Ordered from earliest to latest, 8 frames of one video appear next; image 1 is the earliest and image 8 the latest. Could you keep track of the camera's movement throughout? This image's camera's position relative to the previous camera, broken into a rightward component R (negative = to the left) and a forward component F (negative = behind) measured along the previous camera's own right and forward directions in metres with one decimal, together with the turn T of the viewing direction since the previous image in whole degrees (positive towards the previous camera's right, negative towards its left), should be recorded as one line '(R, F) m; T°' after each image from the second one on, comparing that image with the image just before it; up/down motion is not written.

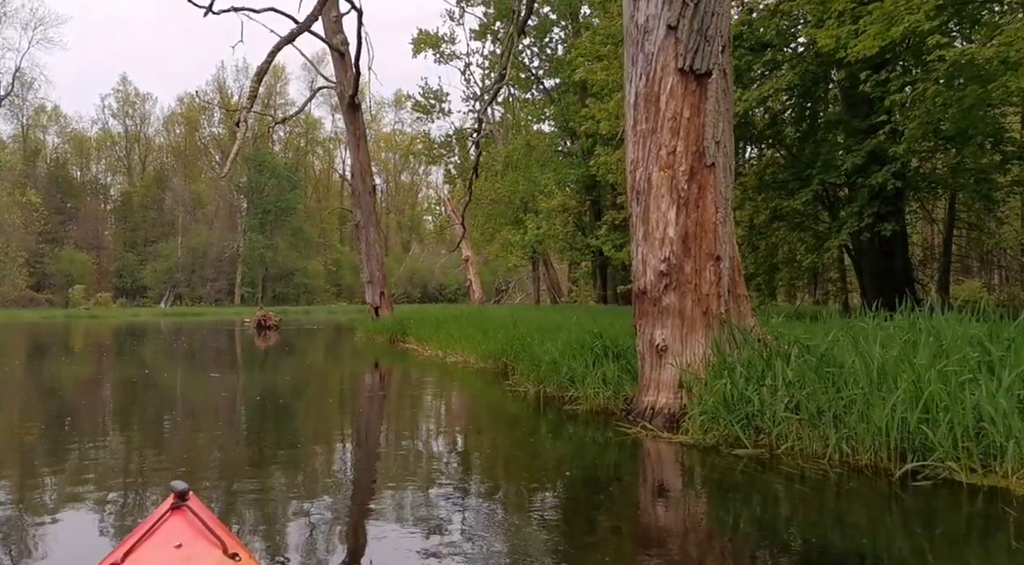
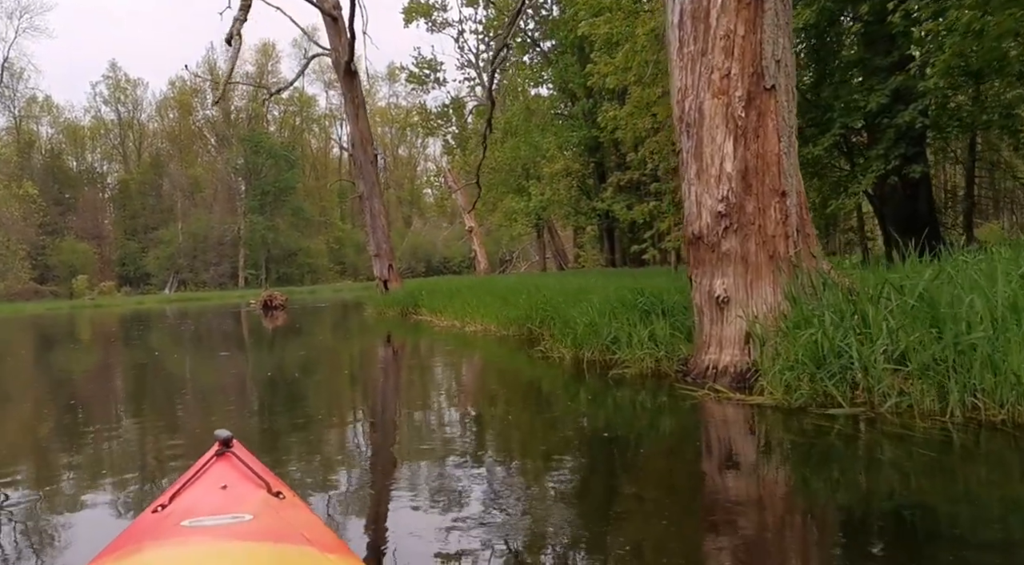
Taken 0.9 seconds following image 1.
(-0.1, +0.3) m; 0°
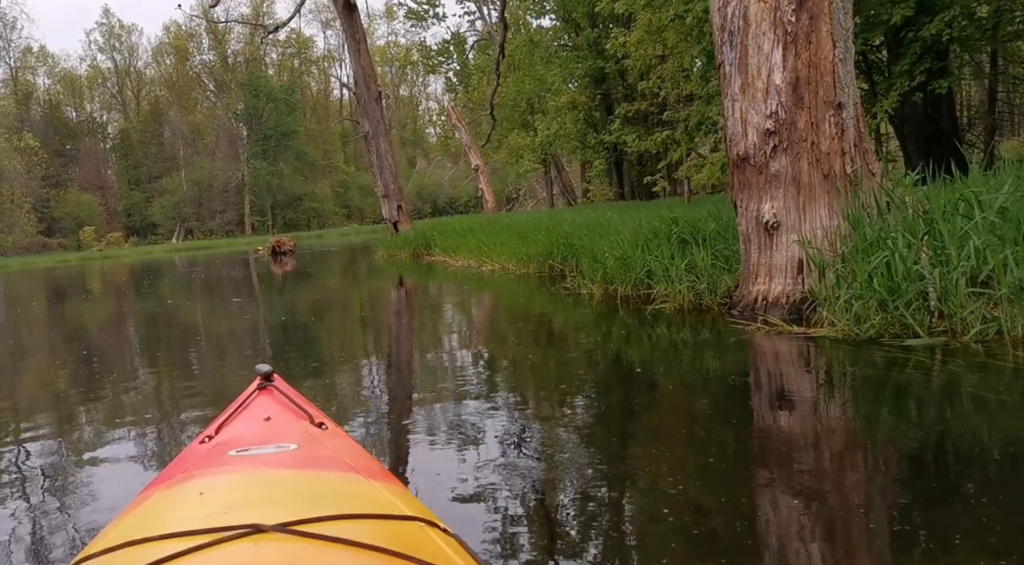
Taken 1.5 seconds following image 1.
(0.0, +0.2) m; 0°
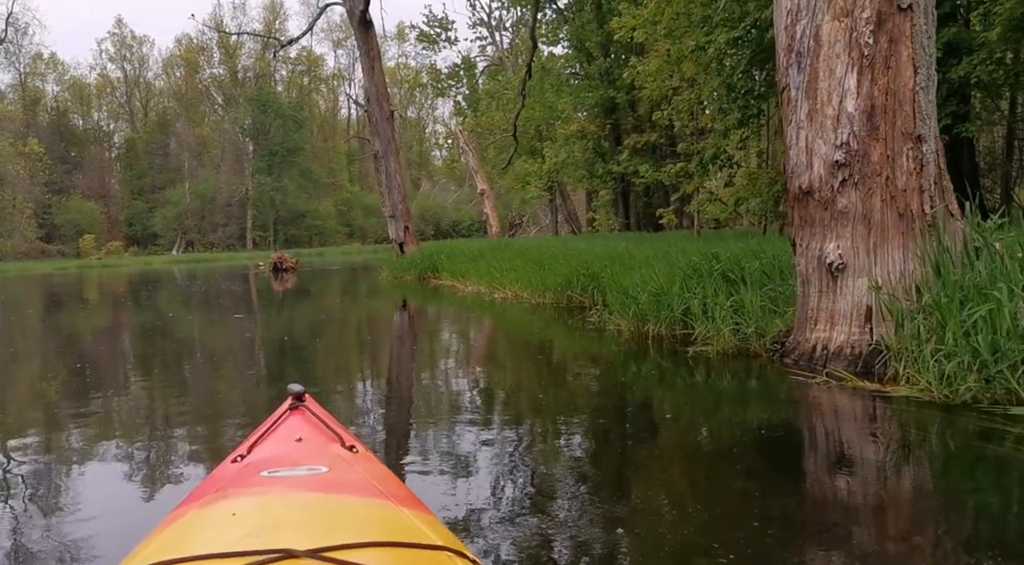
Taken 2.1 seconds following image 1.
(-0.1, +0.2) m; 0°
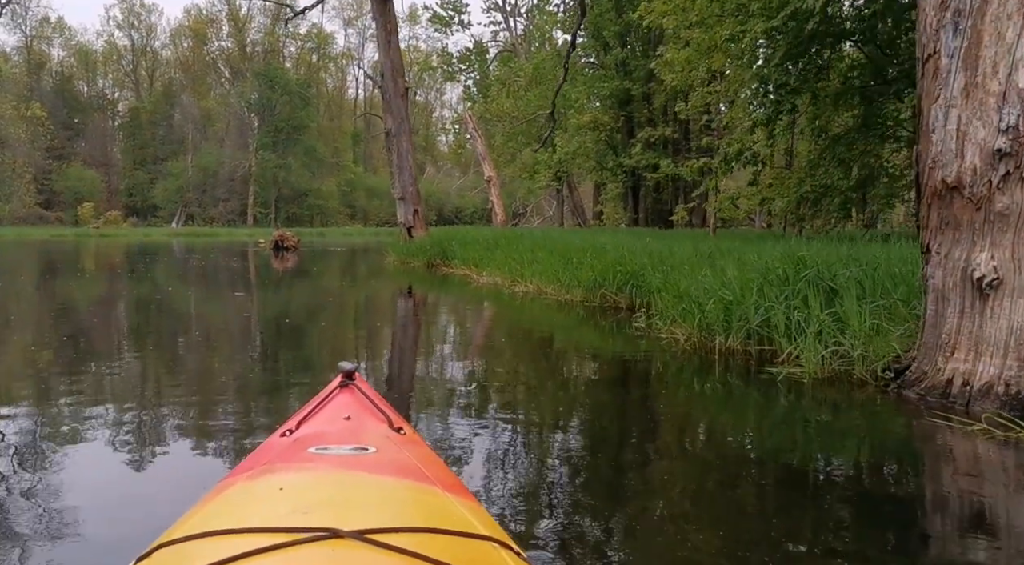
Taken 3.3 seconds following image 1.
(-0.1, +0.4) m; 0°
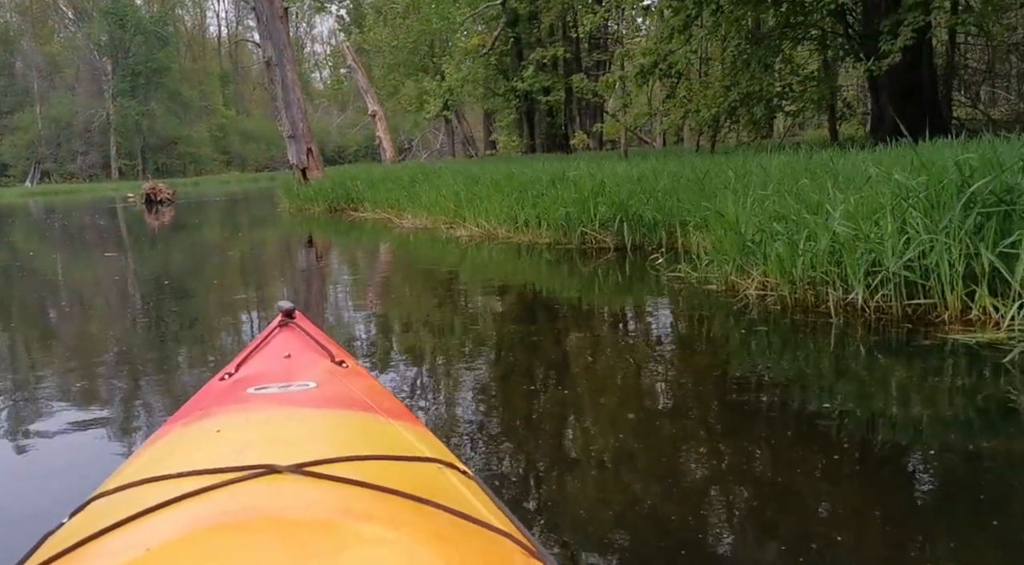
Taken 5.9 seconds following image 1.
(-0.2, +0.8) m; +6°
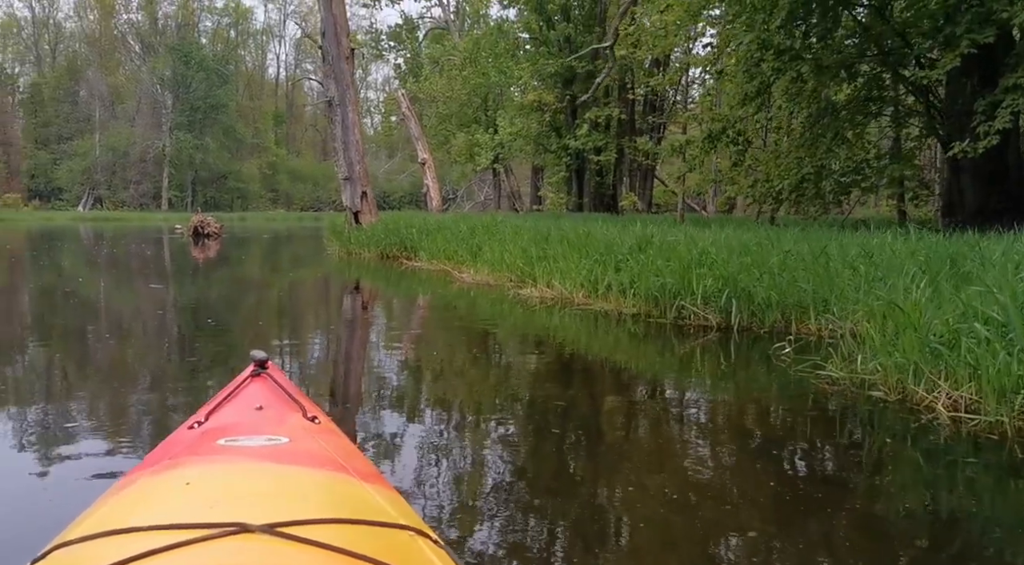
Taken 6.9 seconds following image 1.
(-0.1, +0.2) m; -2°
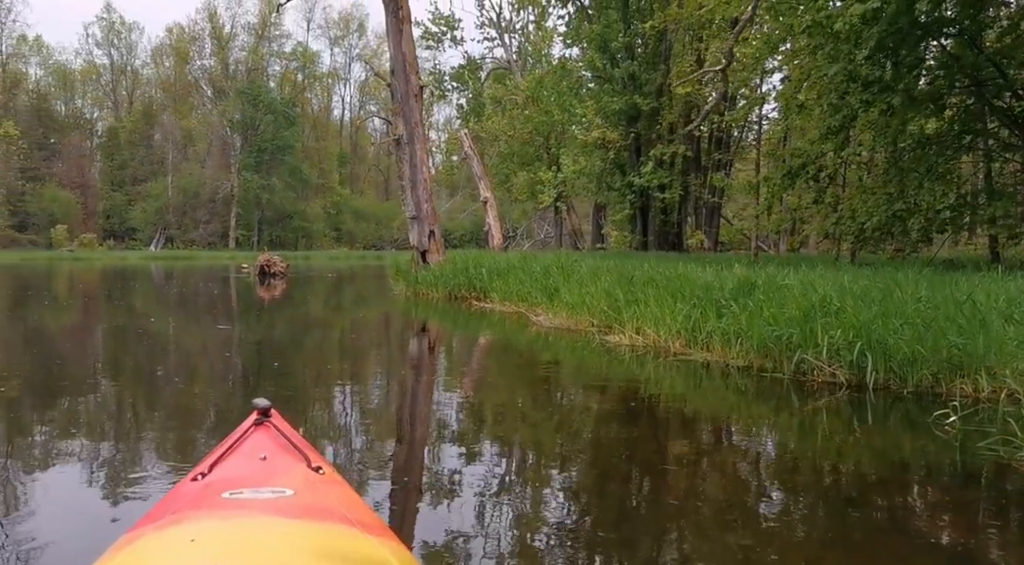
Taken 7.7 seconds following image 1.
(-0.1, +0.1) m; -3°
